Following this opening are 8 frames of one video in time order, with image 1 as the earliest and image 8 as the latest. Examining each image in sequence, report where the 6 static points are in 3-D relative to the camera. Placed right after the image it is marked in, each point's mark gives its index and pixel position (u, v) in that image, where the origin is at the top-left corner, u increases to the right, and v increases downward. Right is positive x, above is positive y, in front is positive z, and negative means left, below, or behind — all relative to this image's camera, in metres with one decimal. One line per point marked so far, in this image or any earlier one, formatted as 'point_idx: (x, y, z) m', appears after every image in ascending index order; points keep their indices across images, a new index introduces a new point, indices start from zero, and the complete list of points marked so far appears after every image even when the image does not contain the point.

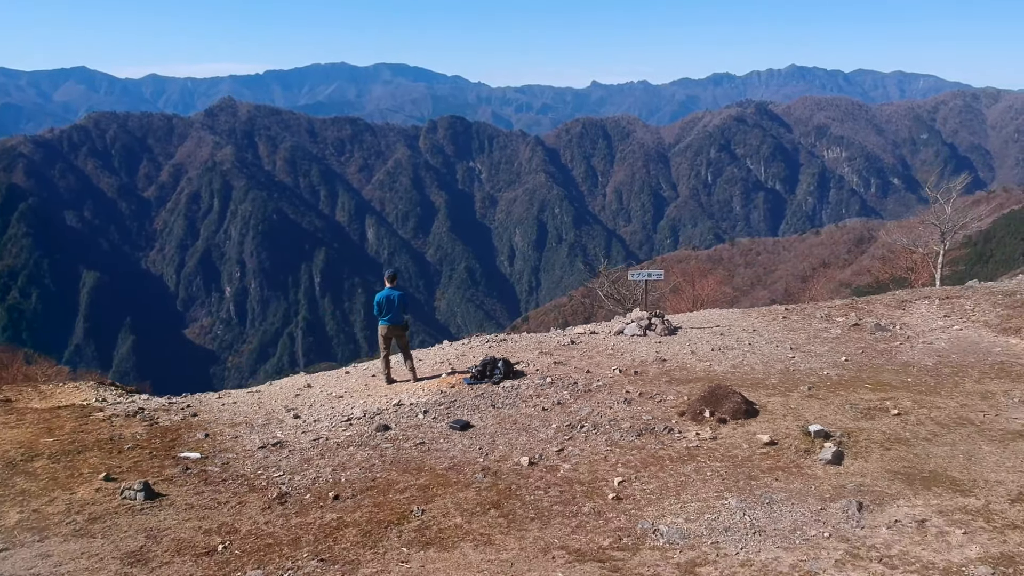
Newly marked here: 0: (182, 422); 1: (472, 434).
0: (-3.2, -1.2, +6.8) m
1: (-0.3, -1.2, +6.3) m
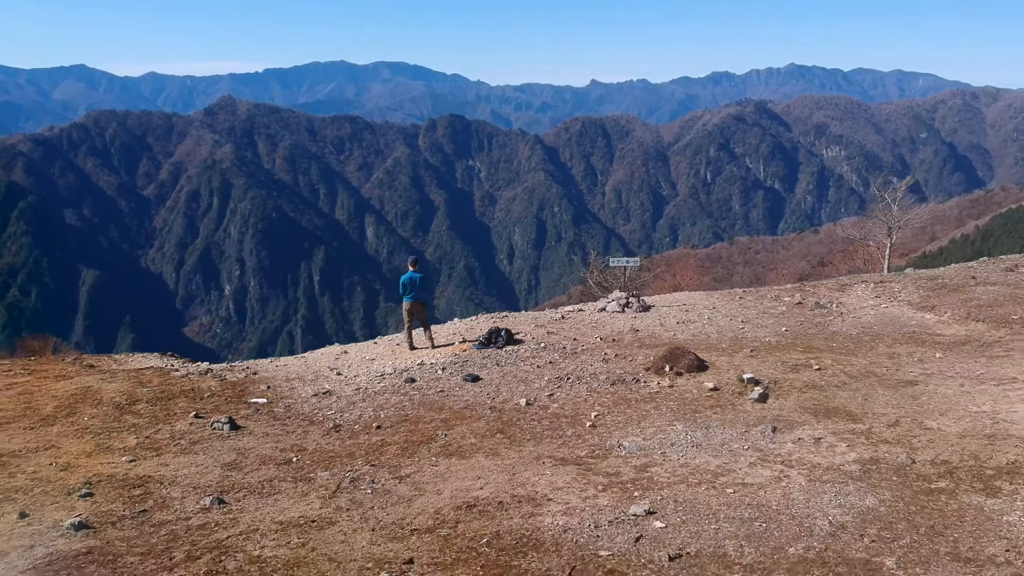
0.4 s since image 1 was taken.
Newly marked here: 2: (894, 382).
0: (-3.2, -1.0, +8.3) m
1: (-0.3, -0.9, +7.8) m
2: (+4.0, -1.0, +7.3) m
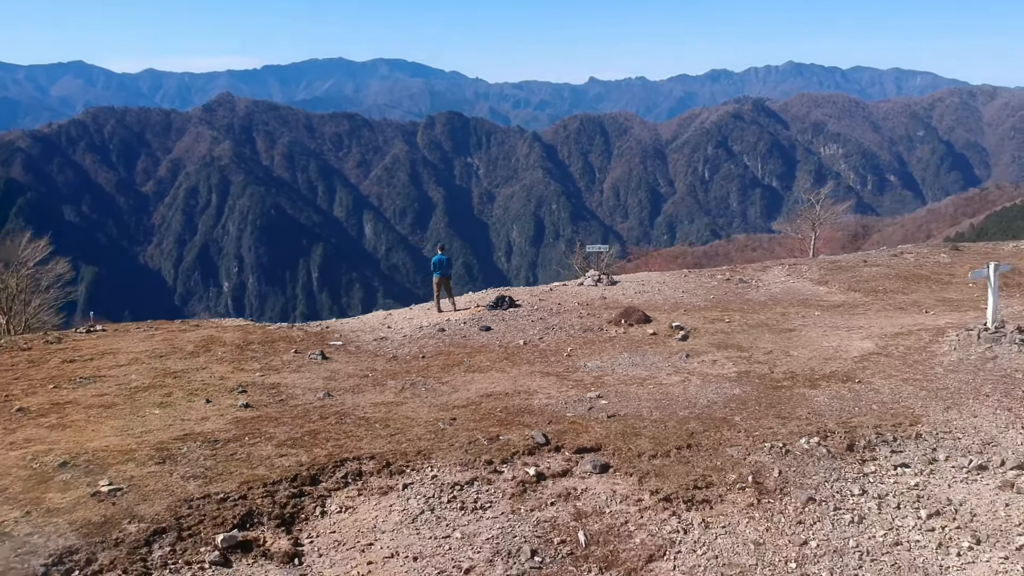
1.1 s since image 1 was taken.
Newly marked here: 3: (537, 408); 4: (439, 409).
0: (-3.2, -0.7, +11.4) m
1: (-0.3, -0.6, +10.9) m
2: (+4.0, -0.6, +10.4) m
3: (+0.2, -1.4, +7.9) m
4: (-0.8, -1.4, +8.2) m
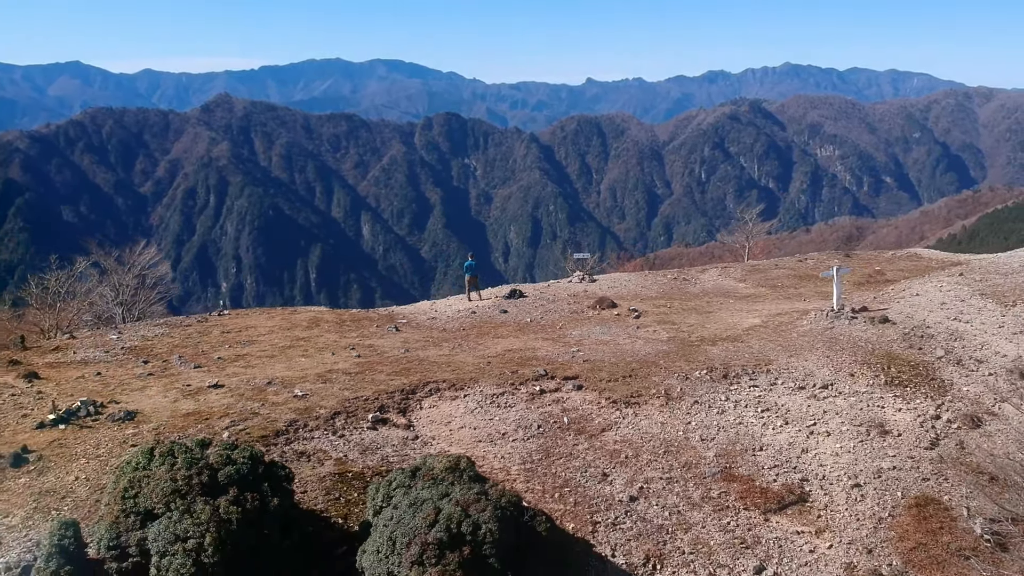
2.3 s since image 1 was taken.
0: (-2.9, -0.6, +16.2) m
1: (-0.1, -0.5, +15.7) m
2: (+4.2, -0.5, +15.2) m
3: (+0.4, -1.3, +12.7) m
4: (-0.6, -1.3, +13.0) m
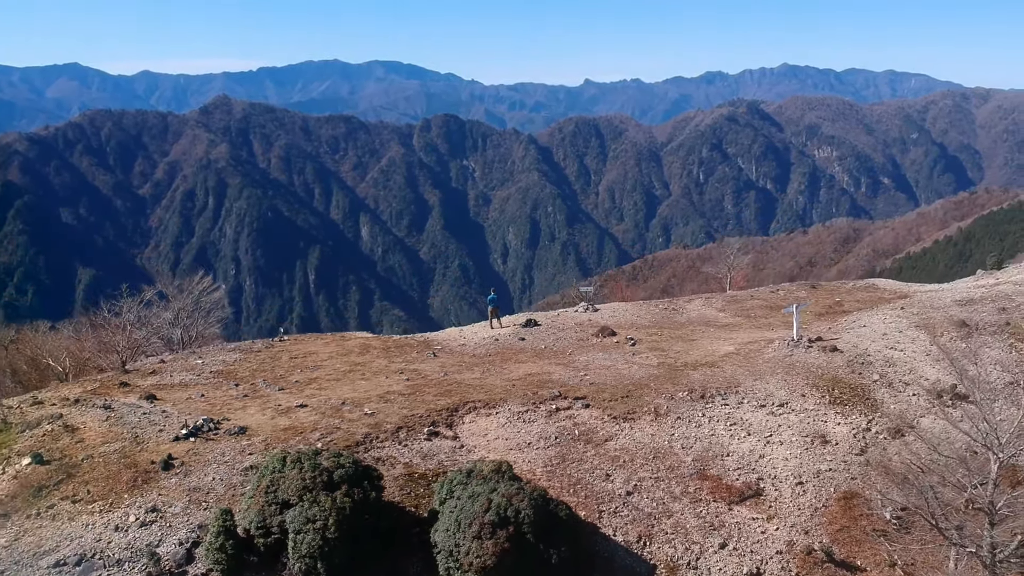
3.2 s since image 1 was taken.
0: (-2.5, -1.4, +19.3) m
1: (+0.4, -1.3, +18.8) m
2: (+4.6, -1.4, +18.3) m
3: (+0.9, -2.2, +15.8) m
4: (-0.1, -2.1, +16.0) m
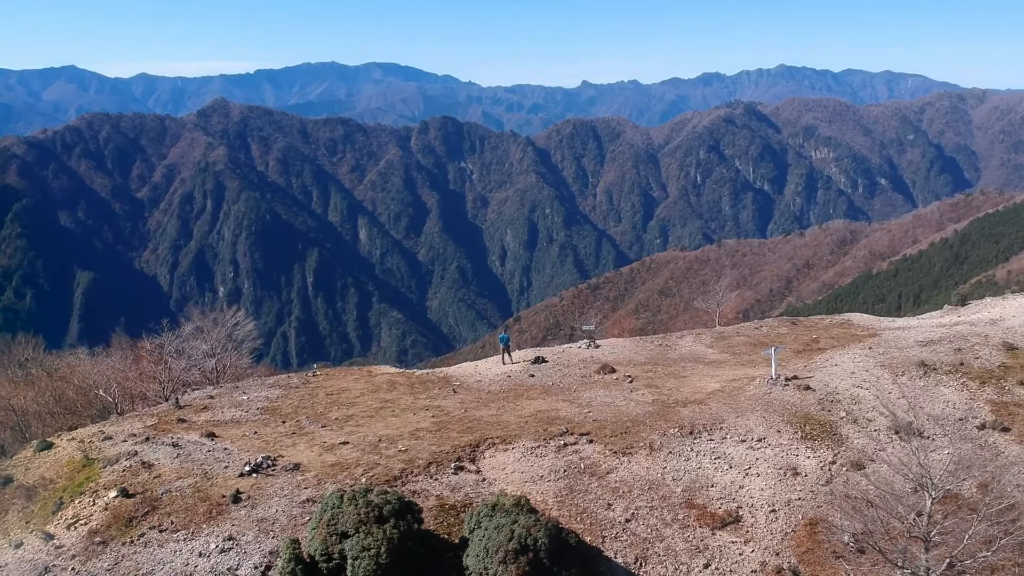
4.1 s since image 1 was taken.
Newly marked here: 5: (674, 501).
0: (-2.2, -2.7, +21.5) m
1: (+0.7, -2.6, +21.0) m
2: (+5.0, -2.6, +20.5) m
3: (+1.2, -3.4, +18.0) m
4: (+0.2, -3.4, +18.3) m
5: (+3.6, -4.7, +15.1) m
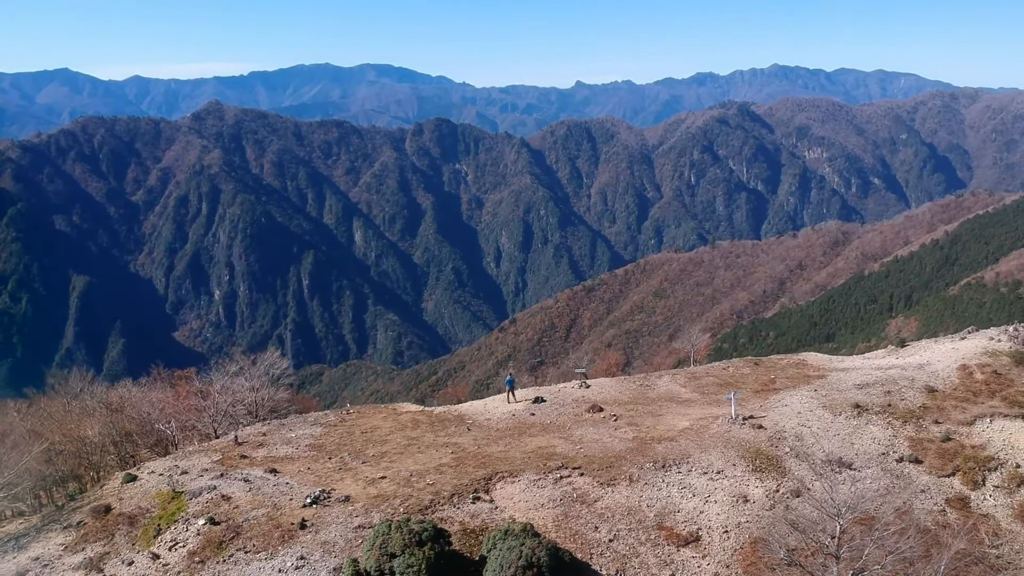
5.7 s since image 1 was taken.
0: (-2.0, -4.6, +25.4) m
1: (+0.8, -4.5, +25.0) m
2: (+5.1, -4.5, +24.5) m
3: (+1.4, -5.3, +22.0) m
4: (+0.4, -5.3, +22.2) m
5: (+3.8, -6.6, +19.1) m
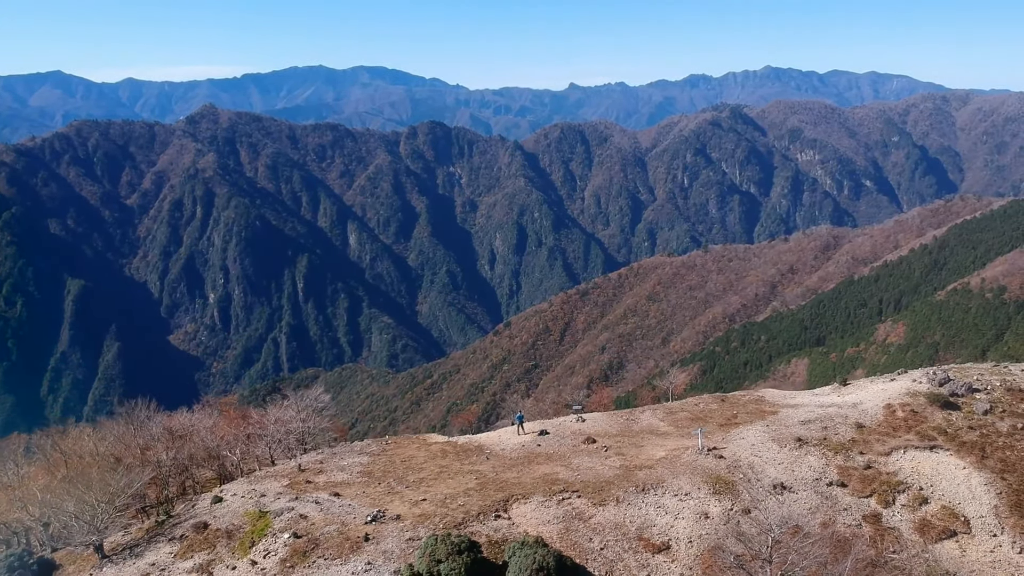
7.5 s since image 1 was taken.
0: (-1.6, -7.0, +31.1) m
1: (+1.3, -6.9, +30.7) m
2: (+5.6, -6.9, +30.2) m
3: (+1.9, -7.7, +27.7) m
4: (+0.8, -7.7, +27.9) m
5: (+4.3, -9.0, +24.8) m
